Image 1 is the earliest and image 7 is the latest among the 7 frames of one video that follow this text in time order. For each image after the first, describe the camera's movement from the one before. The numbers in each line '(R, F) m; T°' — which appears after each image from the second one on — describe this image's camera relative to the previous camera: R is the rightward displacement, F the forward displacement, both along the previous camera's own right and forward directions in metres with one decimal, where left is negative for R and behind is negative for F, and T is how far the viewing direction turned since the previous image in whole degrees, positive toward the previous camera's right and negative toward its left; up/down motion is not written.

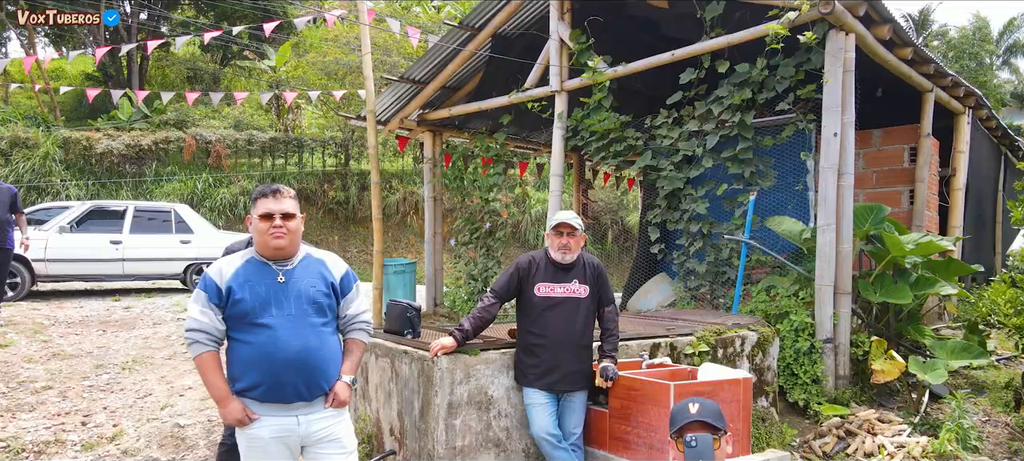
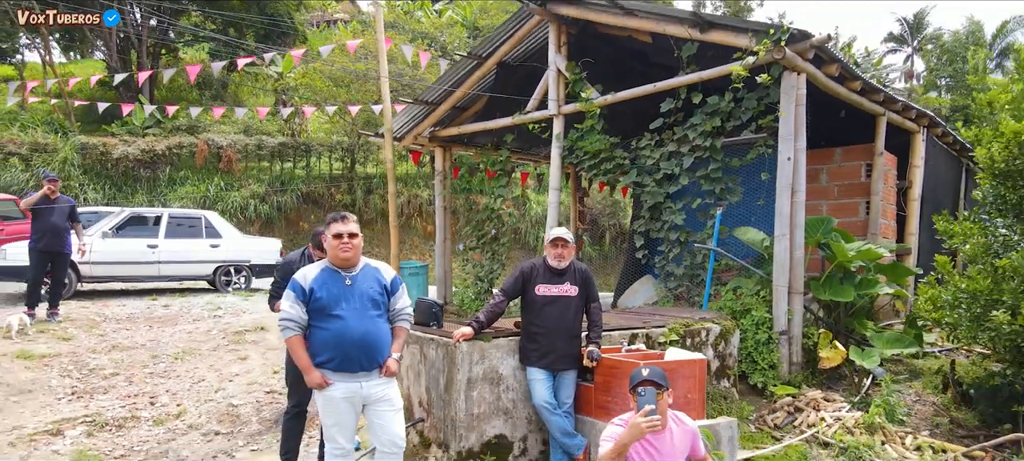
(0.0, -0.8) m; 0°
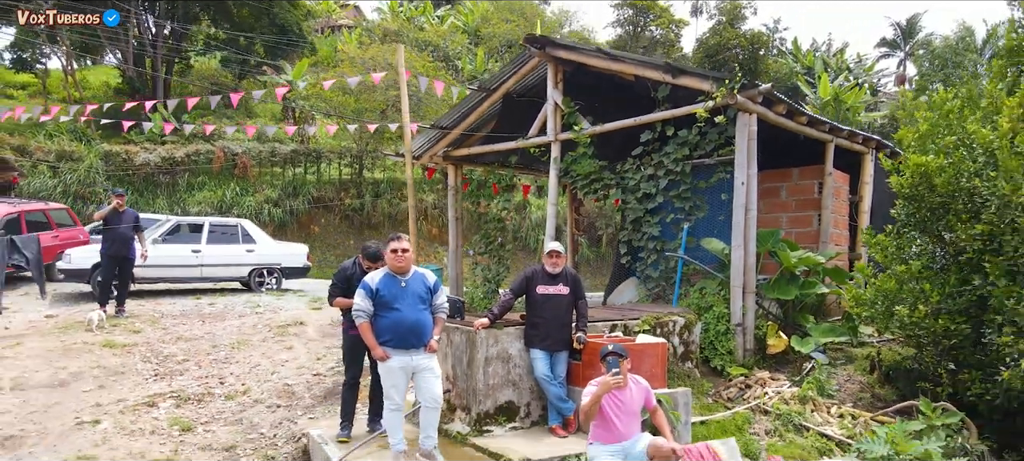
(0.0, -1.2) m; 0°
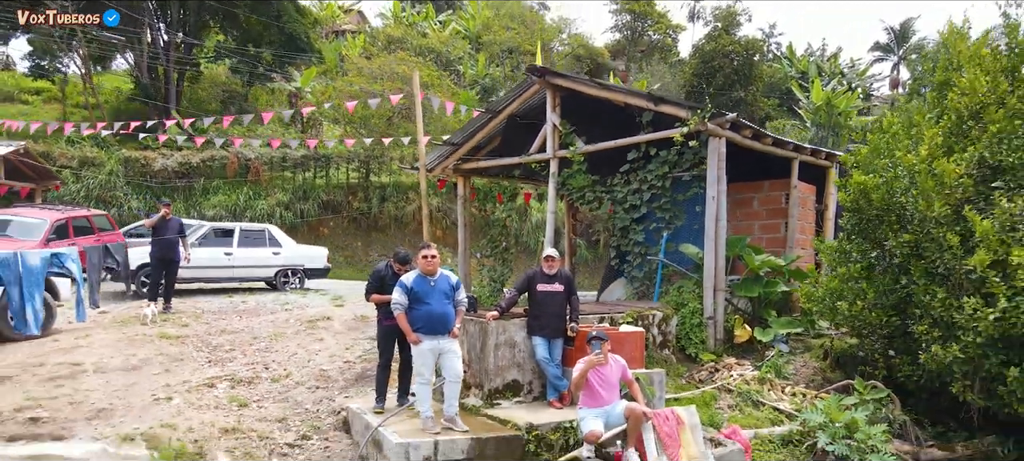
(0.0, -1.1) m; 0°
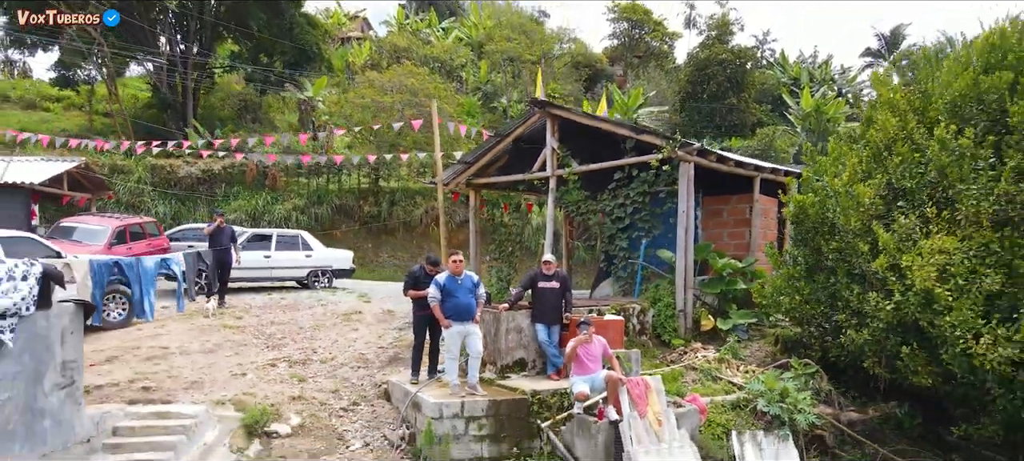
(0.0, -1.6) m; 0°
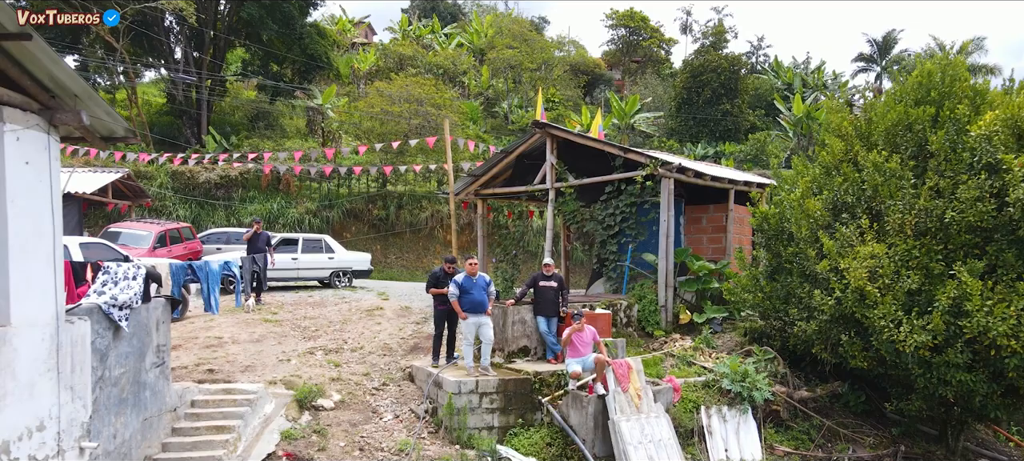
(0.0, -1.4) m; 0°
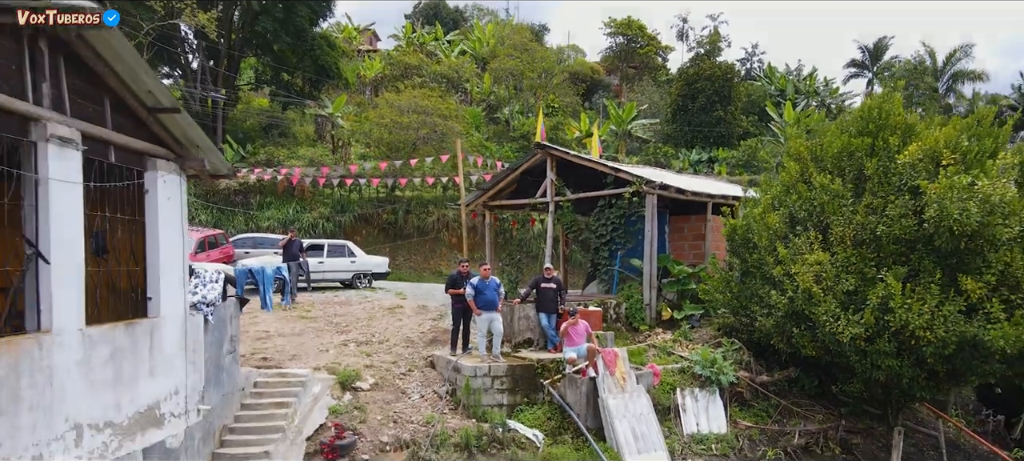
(0.0, -1.6) m; 0°
